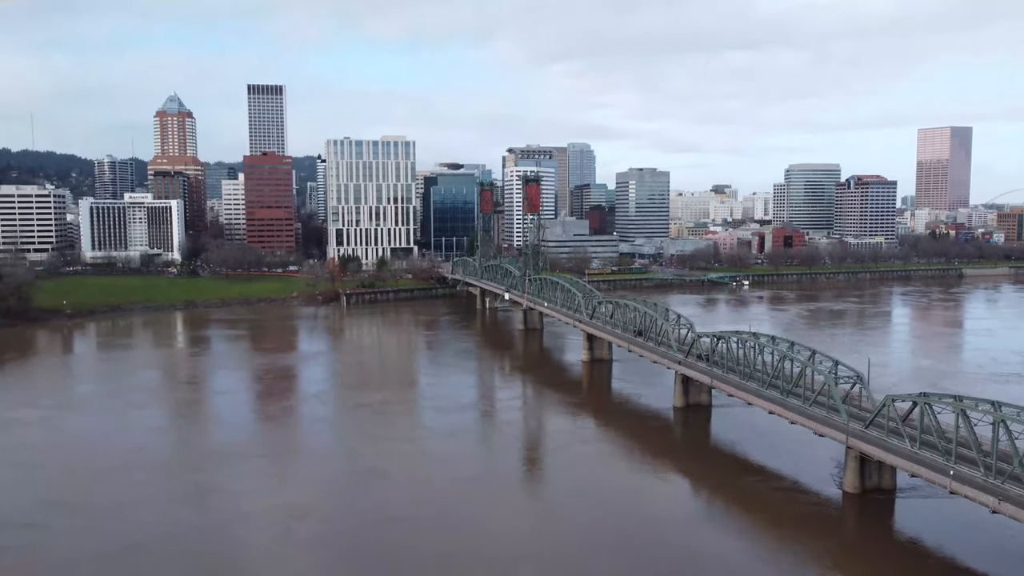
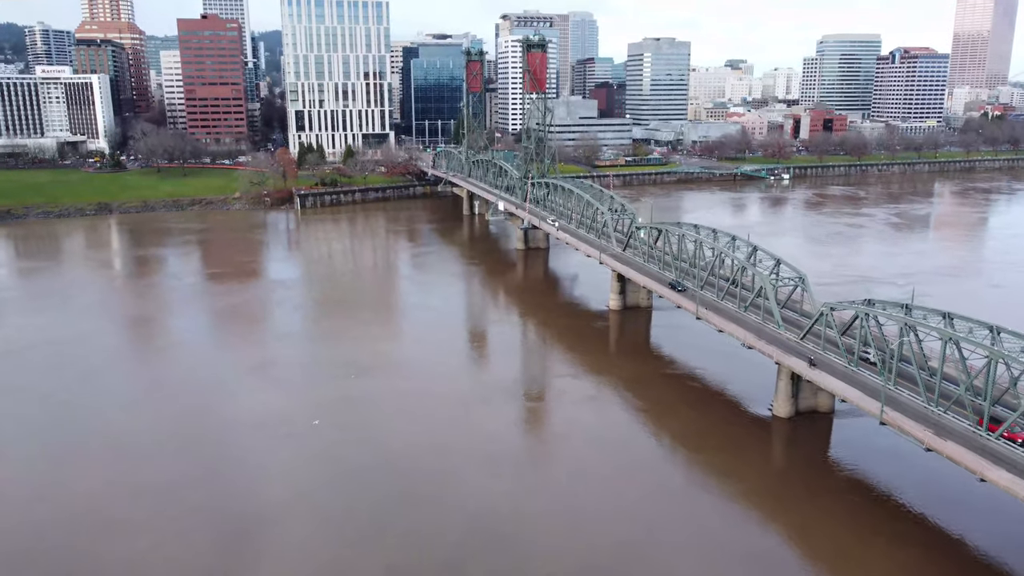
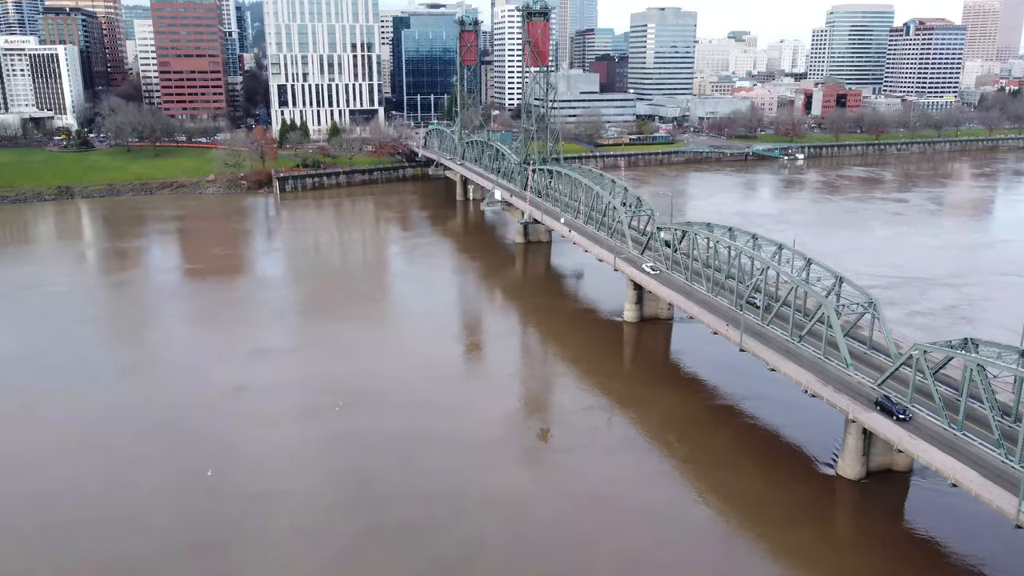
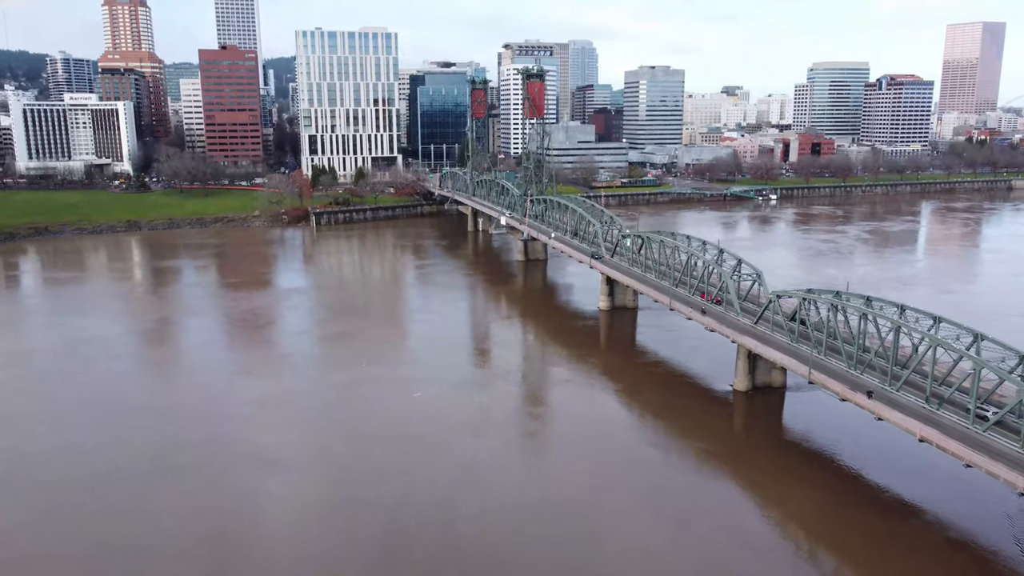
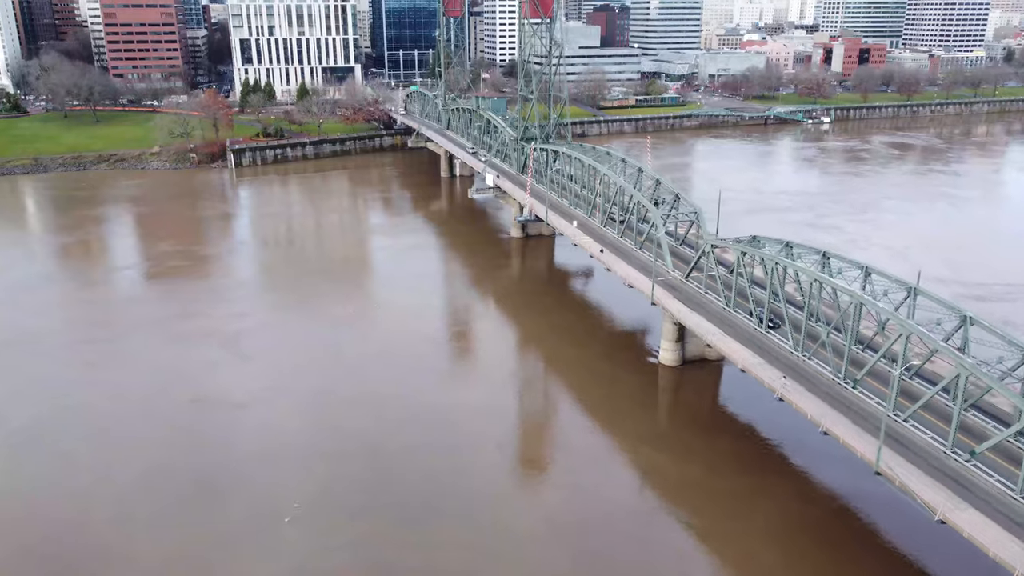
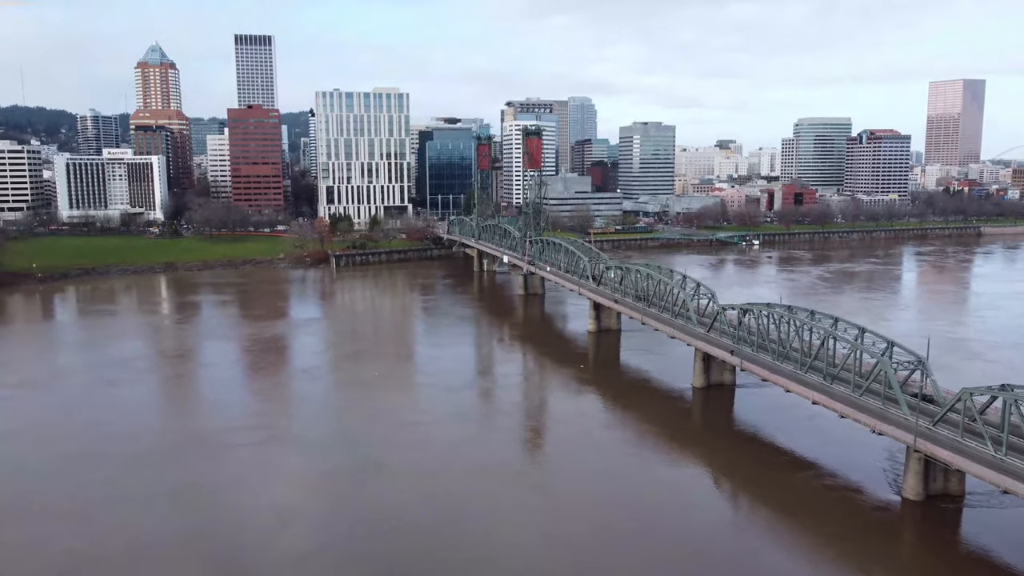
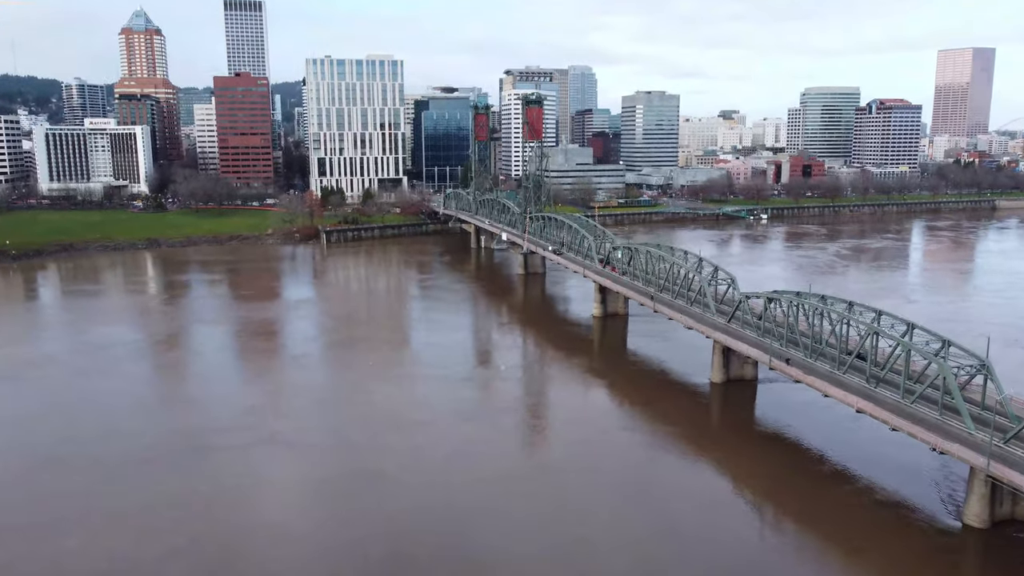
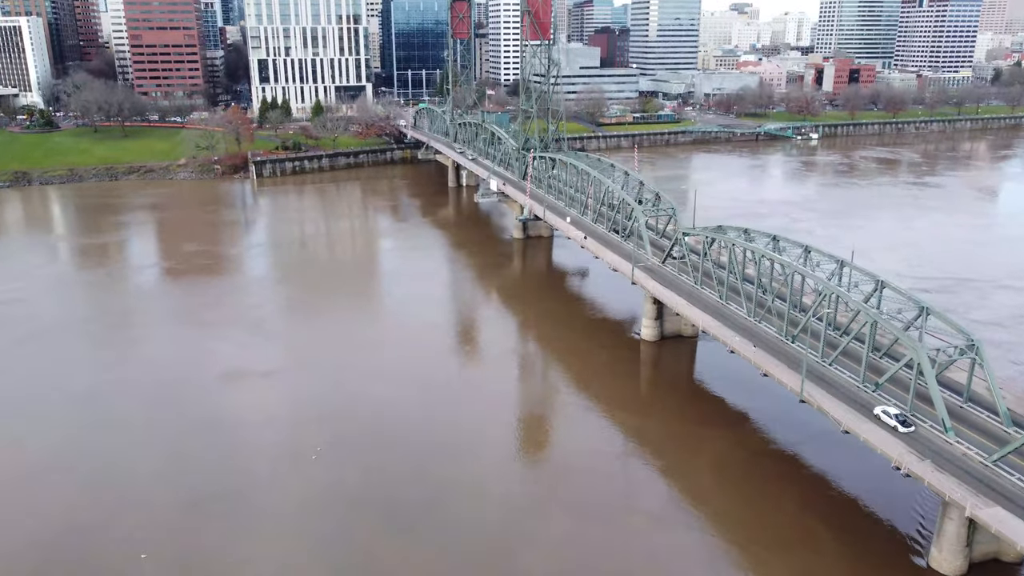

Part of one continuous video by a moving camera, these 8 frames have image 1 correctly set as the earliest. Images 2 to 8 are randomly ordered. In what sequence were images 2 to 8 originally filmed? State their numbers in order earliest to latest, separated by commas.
6, 7, 4, 2, 3, 8, 5
